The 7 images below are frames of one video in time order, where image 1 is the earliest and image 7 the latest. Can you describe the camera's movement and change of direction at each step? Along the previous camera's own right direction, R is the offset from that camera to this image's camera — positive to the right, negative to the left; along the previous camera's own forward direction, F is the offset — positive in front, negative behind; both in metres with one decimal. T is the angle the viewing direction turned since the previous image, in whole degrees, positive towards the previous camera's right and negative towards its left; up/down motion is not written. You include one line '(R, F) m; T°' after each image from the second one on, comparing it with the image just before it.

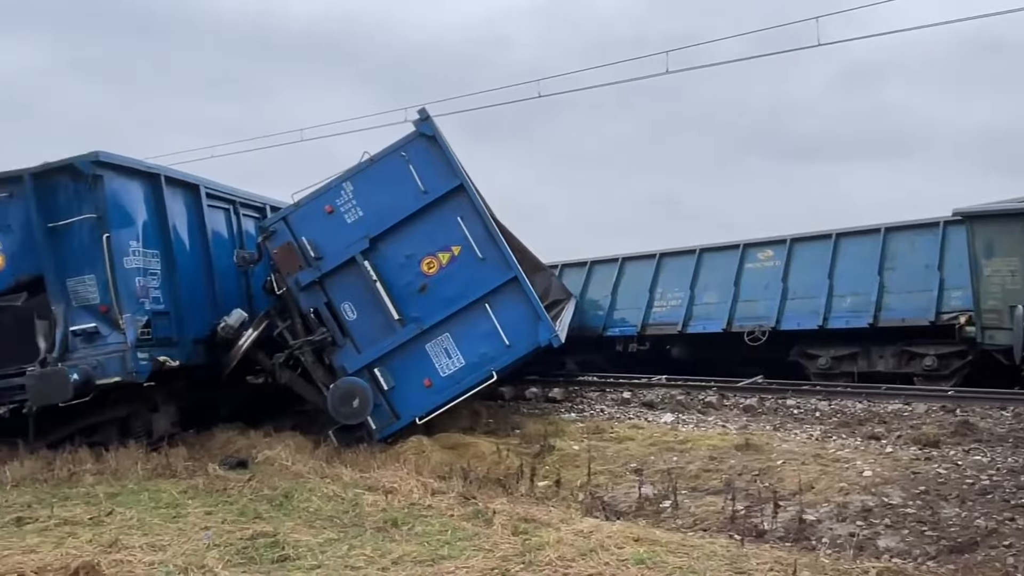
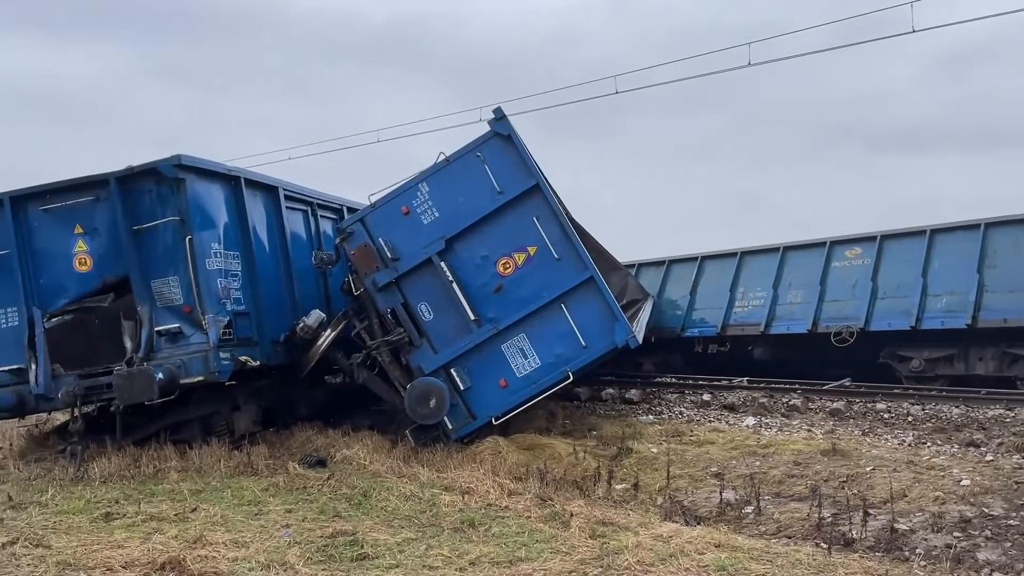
(0.0, +0.1) m; -6°
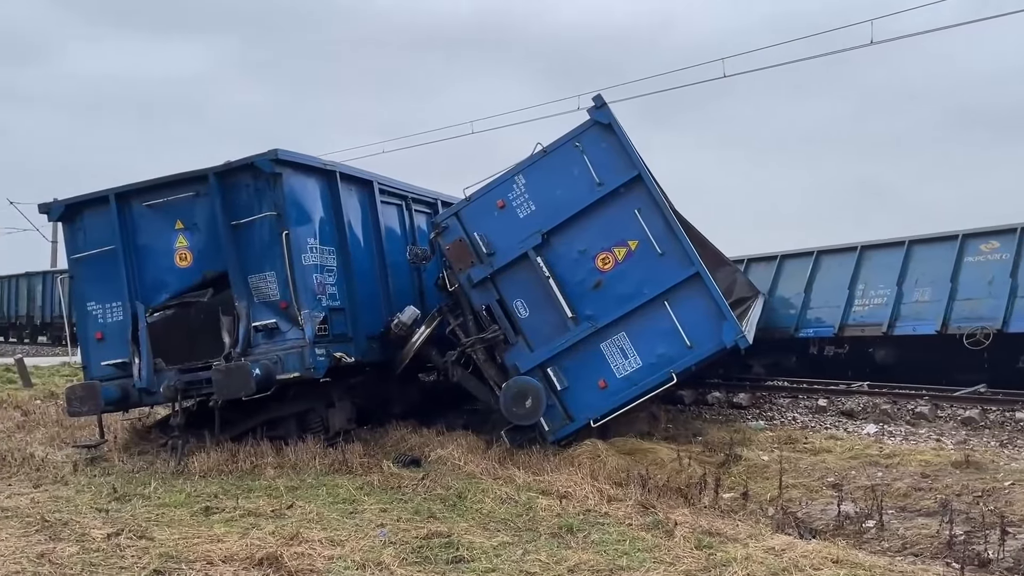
(0.0, +0.3) m; -8°
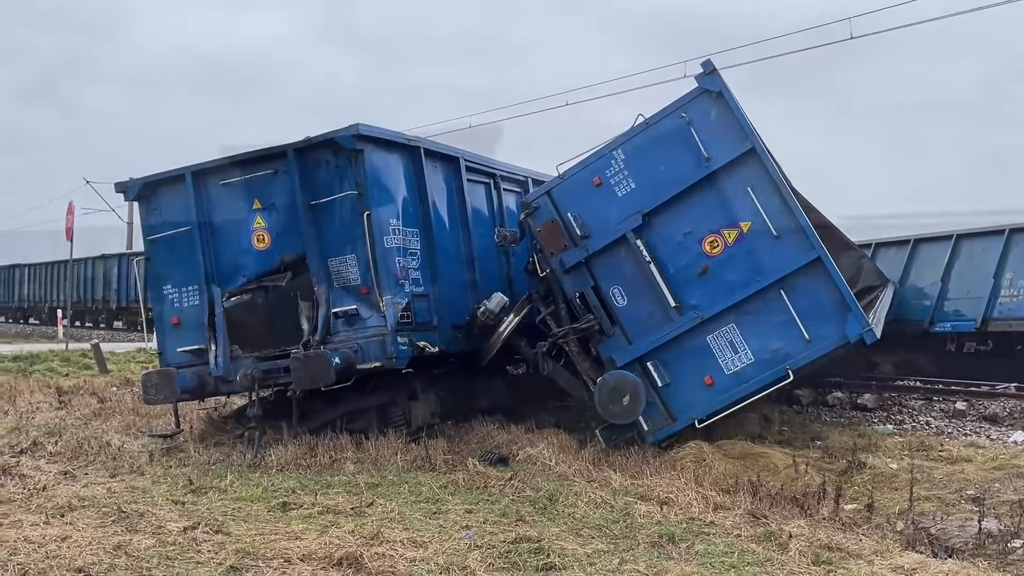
(0.0, +0.4) m; -8°
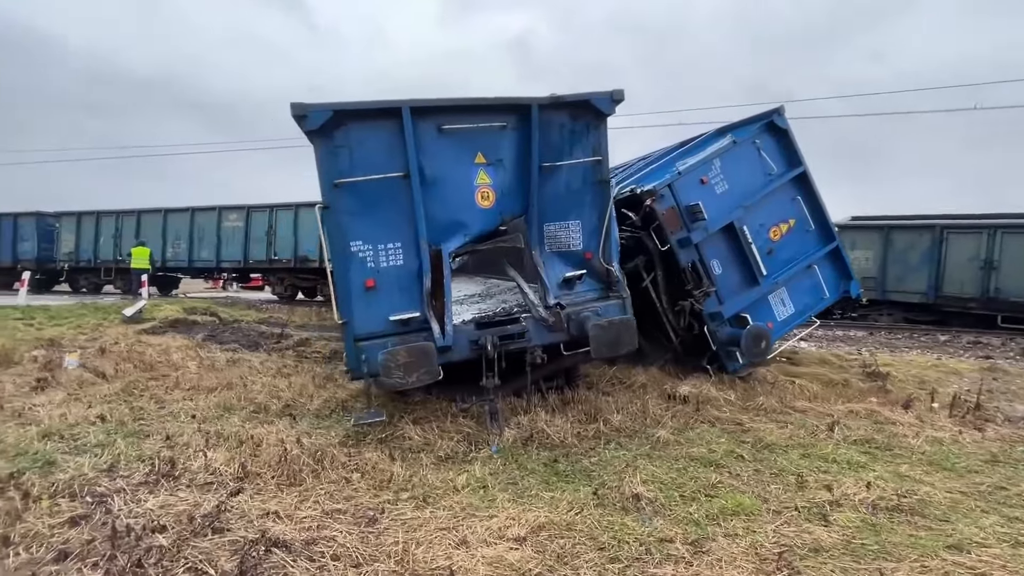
(-1.4, +0.8) m; +7°
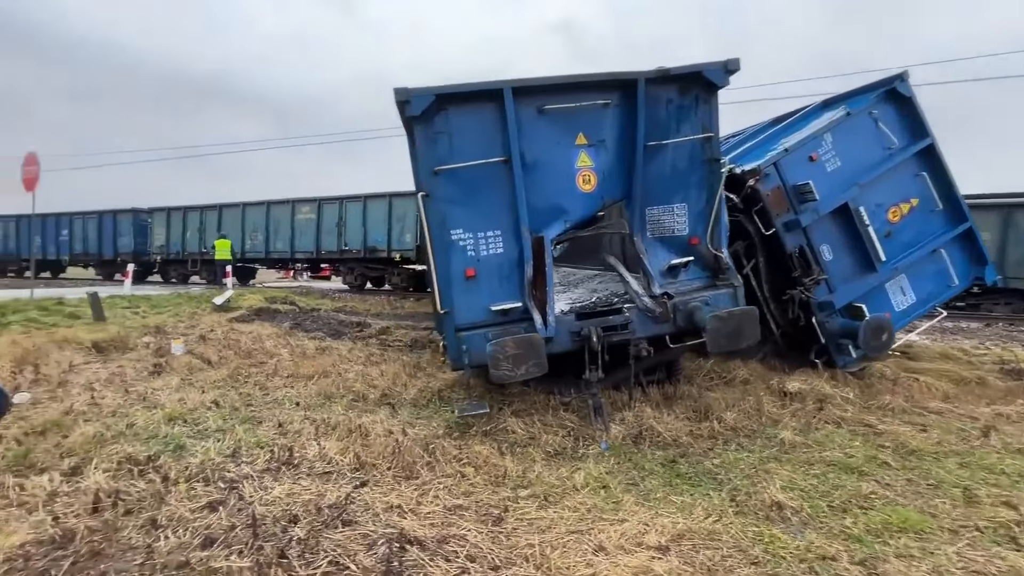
(-0.3, +0.3) m; -5°
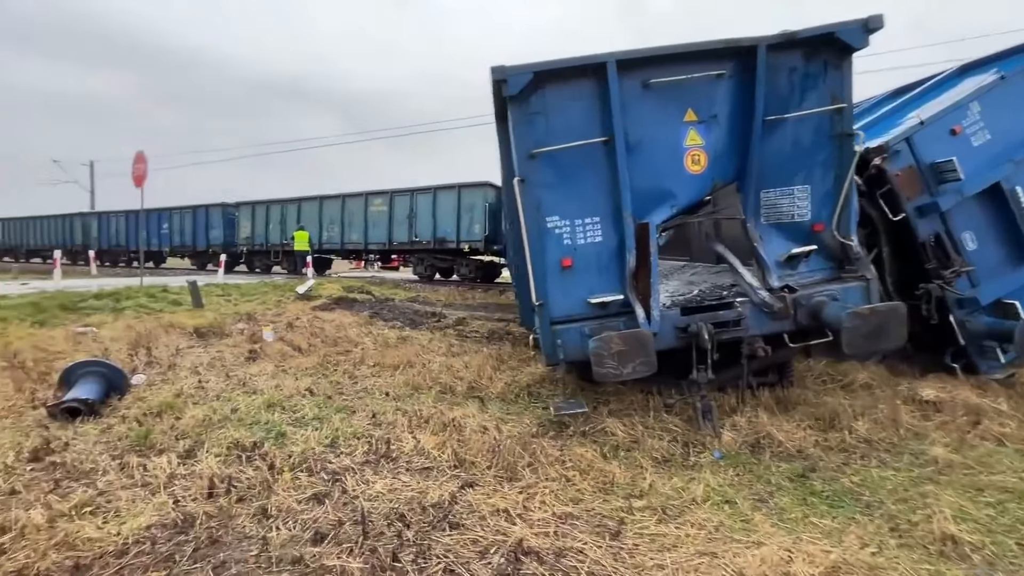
(-0.3, +0.4) m; -5°
